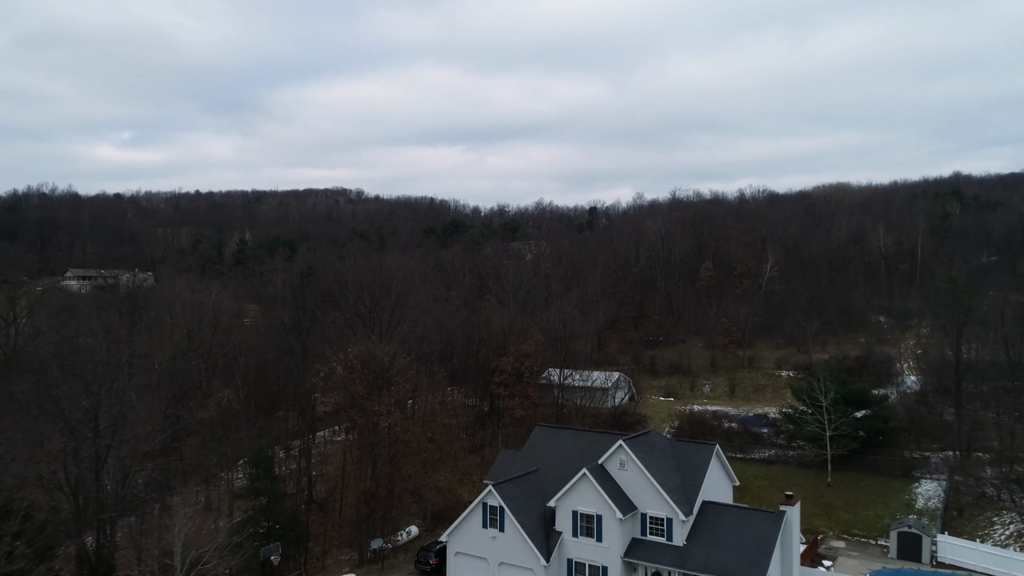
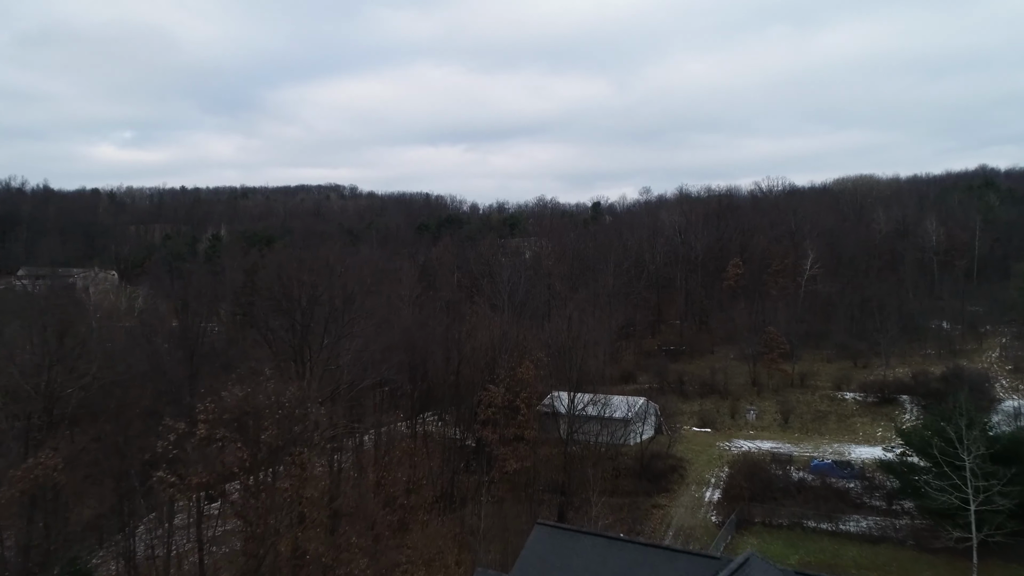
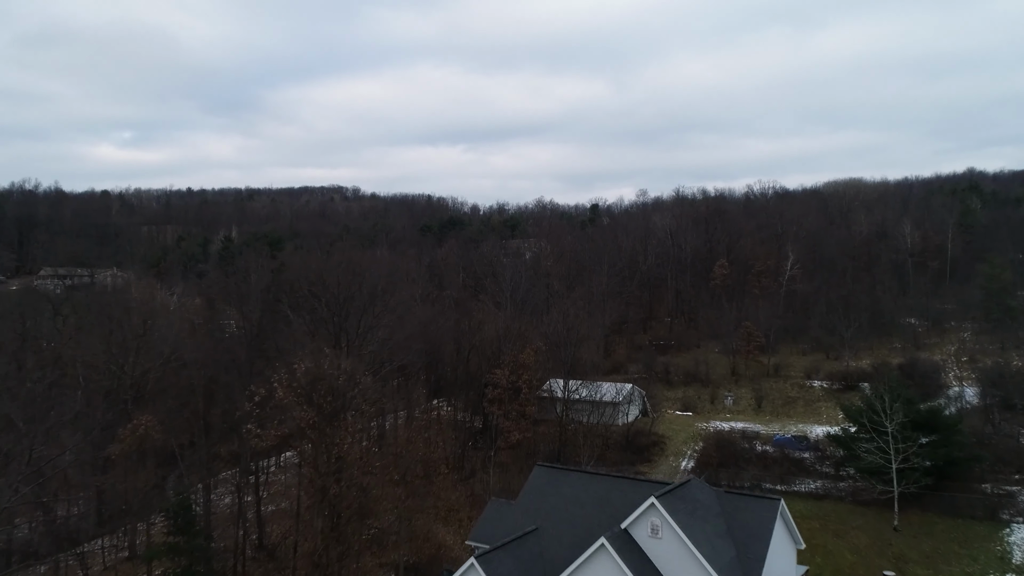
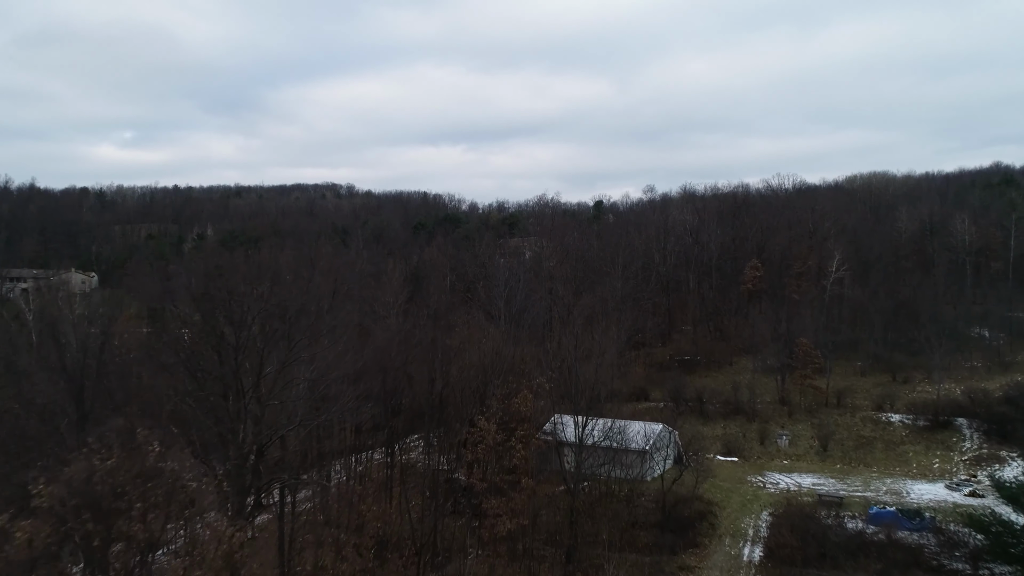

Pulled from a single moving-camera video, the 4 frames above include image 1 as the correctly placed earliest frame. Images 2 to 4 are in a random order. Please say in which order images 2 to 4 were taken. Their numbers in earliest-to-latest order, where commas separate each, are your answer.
3, 2, 4
